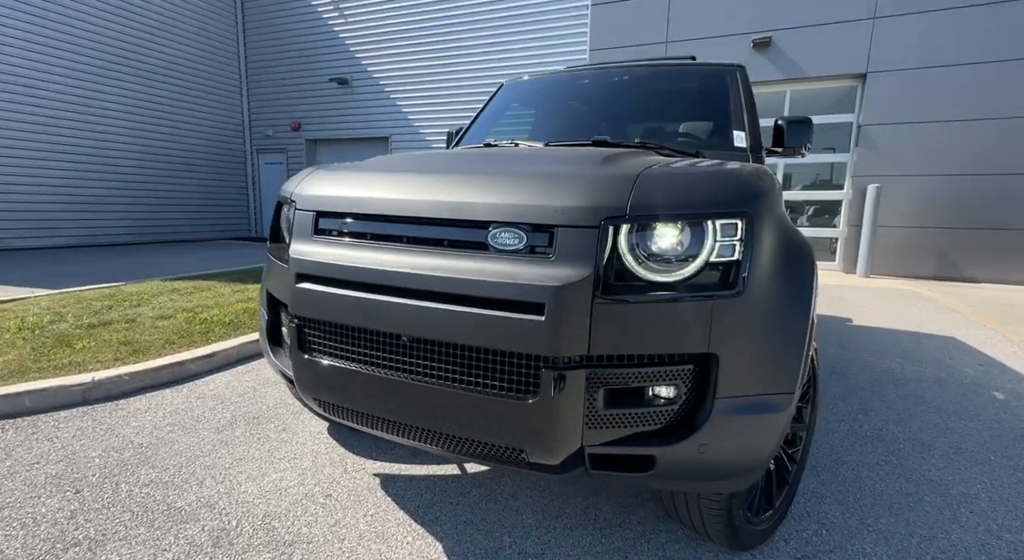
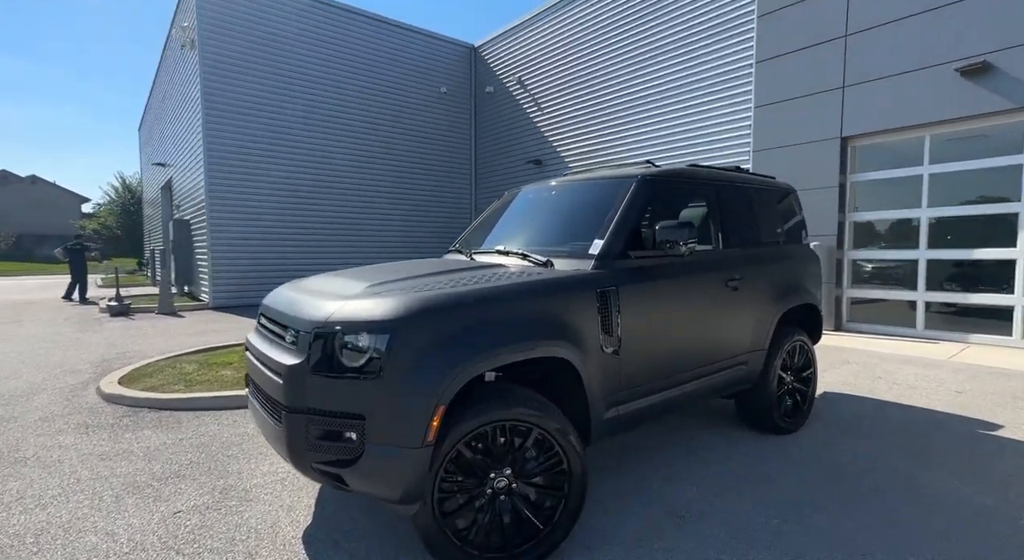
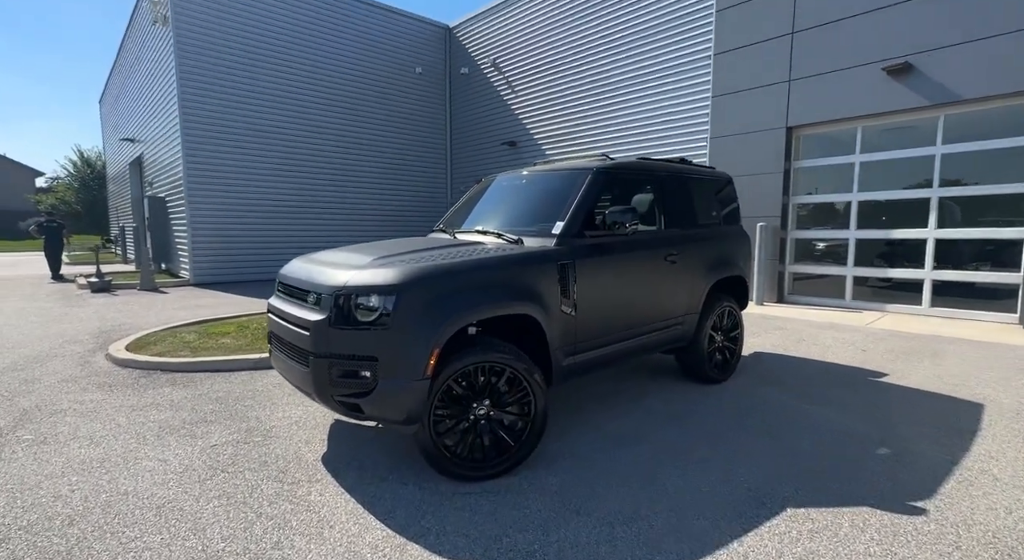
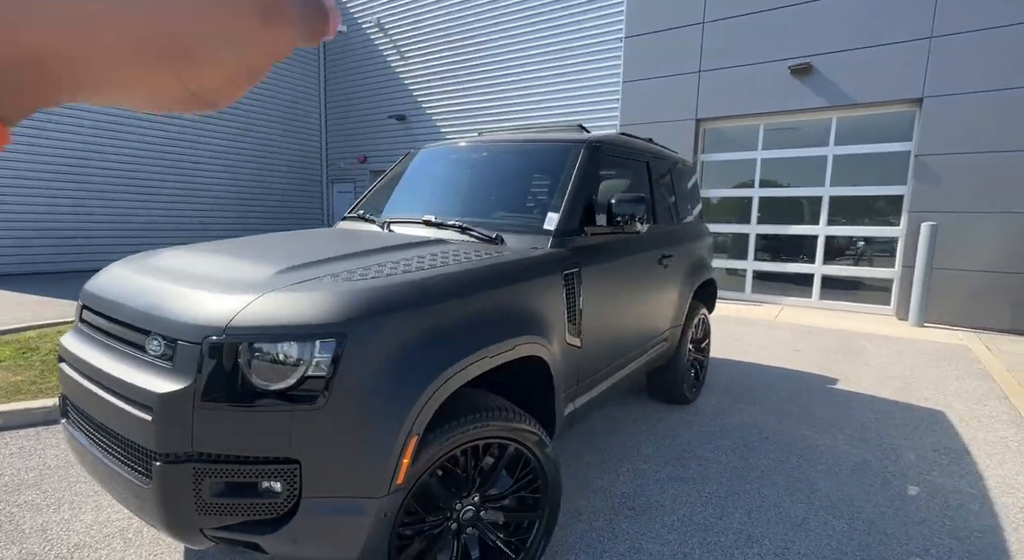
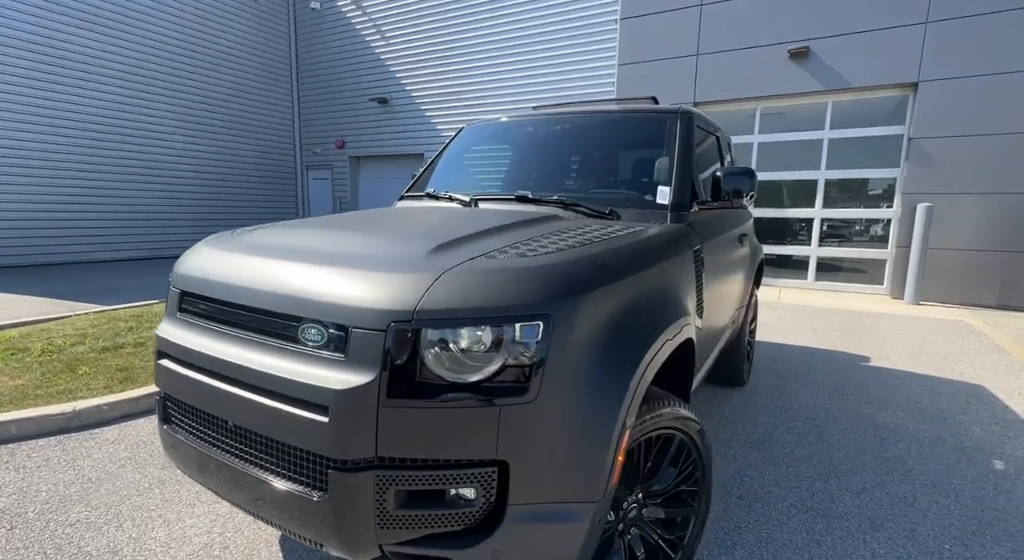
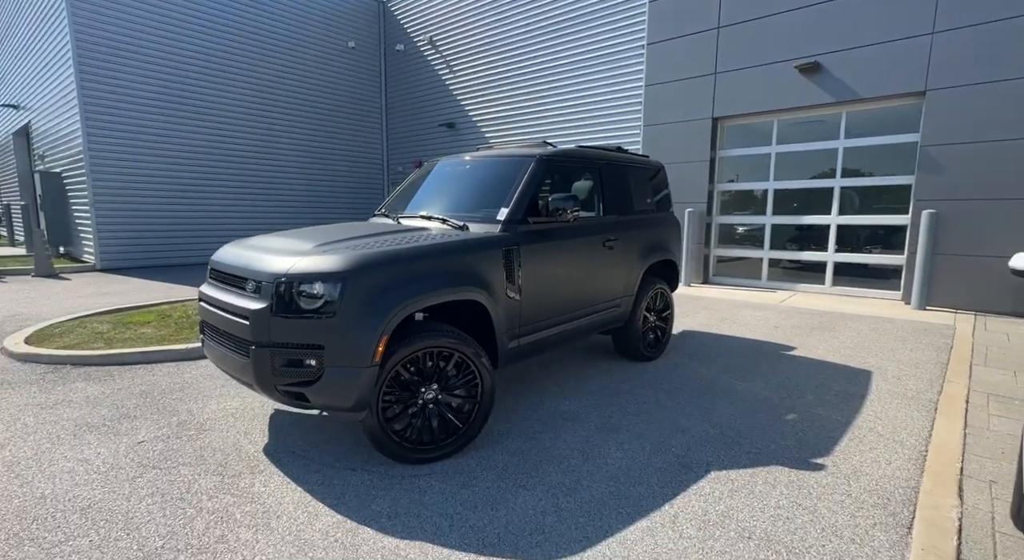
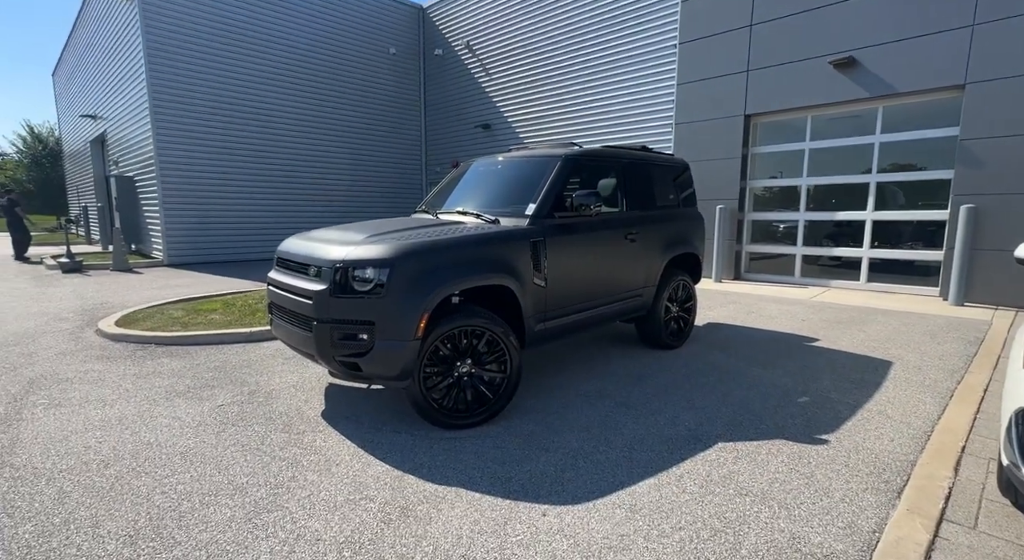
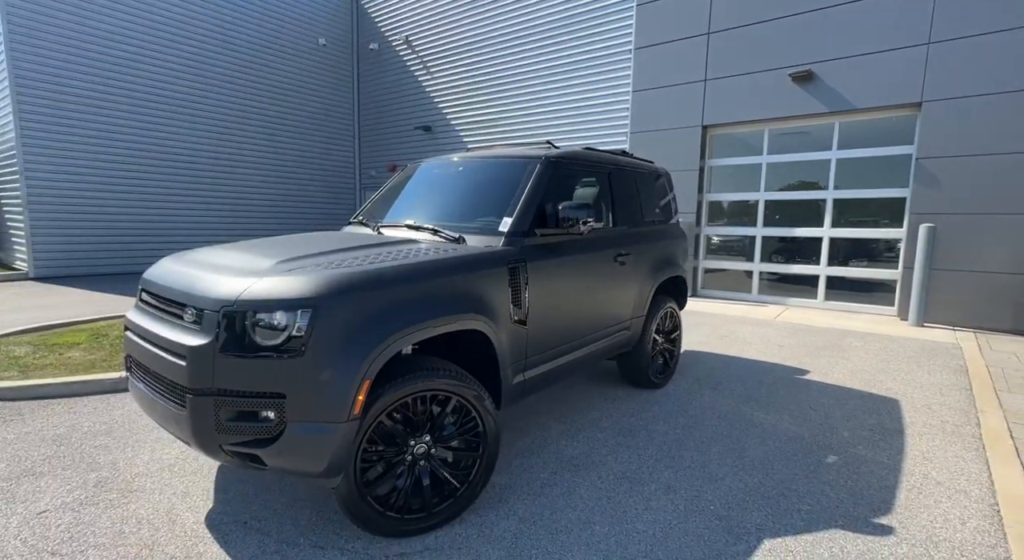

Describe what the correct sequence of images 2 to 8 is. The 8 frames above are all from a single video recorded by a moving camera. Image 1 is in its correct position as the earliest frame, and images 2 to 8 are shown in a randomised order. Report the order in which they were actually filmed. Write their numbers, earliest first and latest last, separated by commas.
5, 4, 8, 6, 7, 3, 2
